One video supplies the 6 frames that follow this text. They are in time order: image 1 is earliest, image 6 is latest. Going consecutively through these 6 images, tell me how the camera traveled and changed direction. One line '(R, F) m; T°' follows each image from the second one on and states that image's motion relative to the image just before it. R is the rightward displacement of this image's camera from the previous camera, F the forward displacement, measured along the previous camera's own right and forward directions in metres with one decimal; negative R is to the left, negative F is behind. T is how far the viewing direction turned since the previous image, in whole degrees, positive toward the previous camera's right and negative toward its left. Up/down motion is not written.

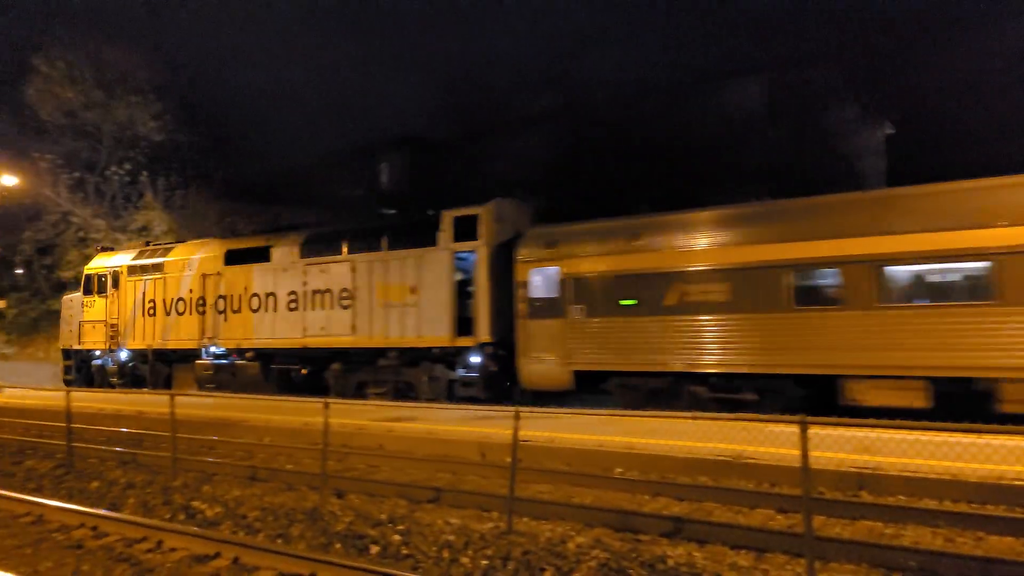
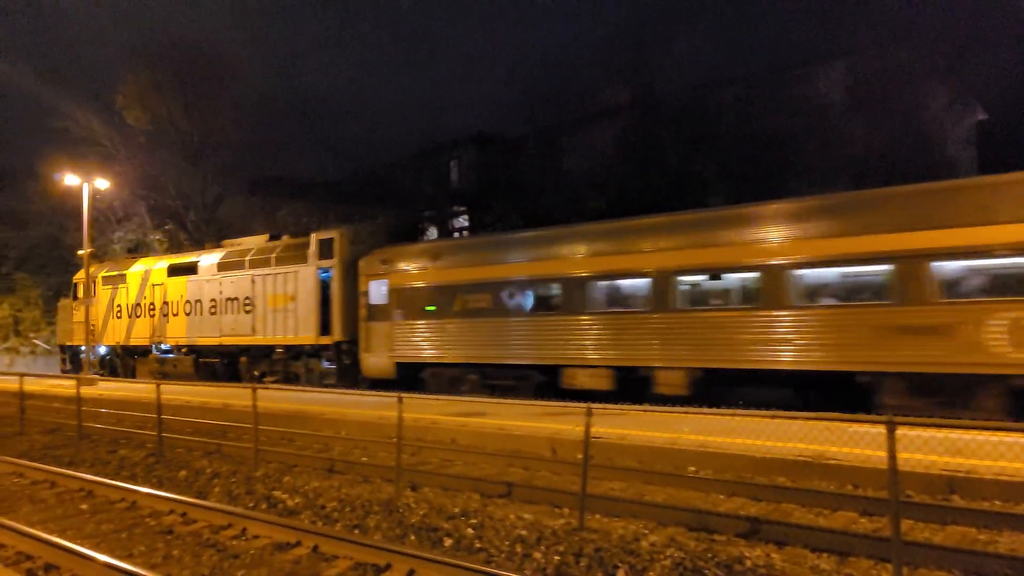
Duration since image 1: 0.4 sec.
(0.0, 0.0) m; -5°
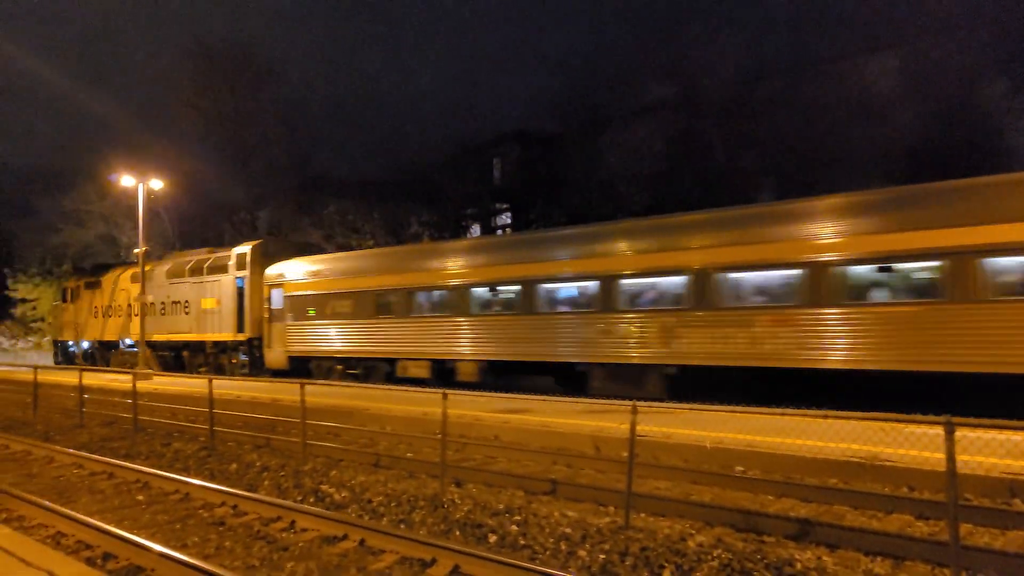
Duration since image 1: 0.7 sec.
(0.0, 0.0) m; -3°
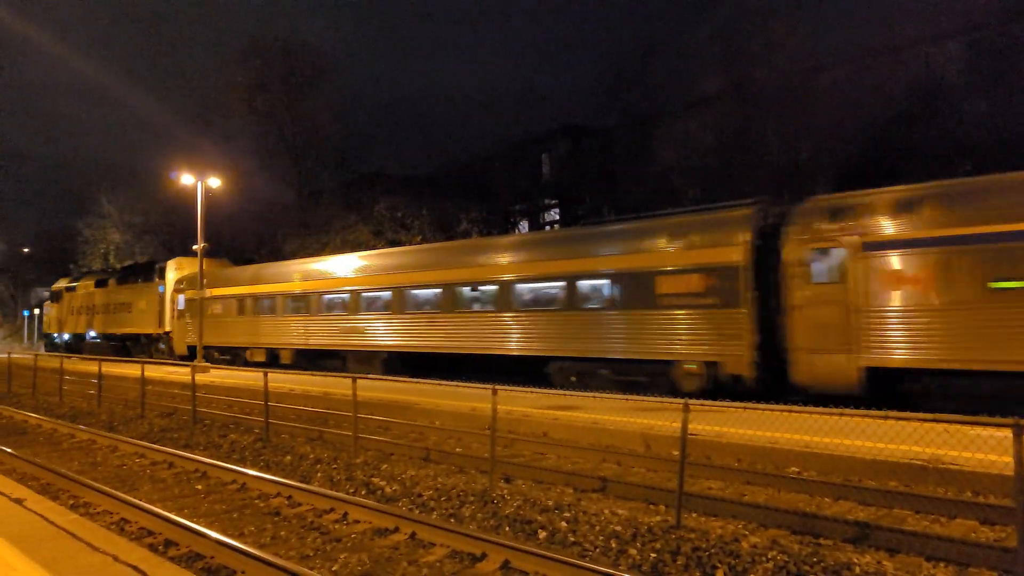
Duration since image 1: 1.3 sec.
(0.0, 0.0) m; -4°
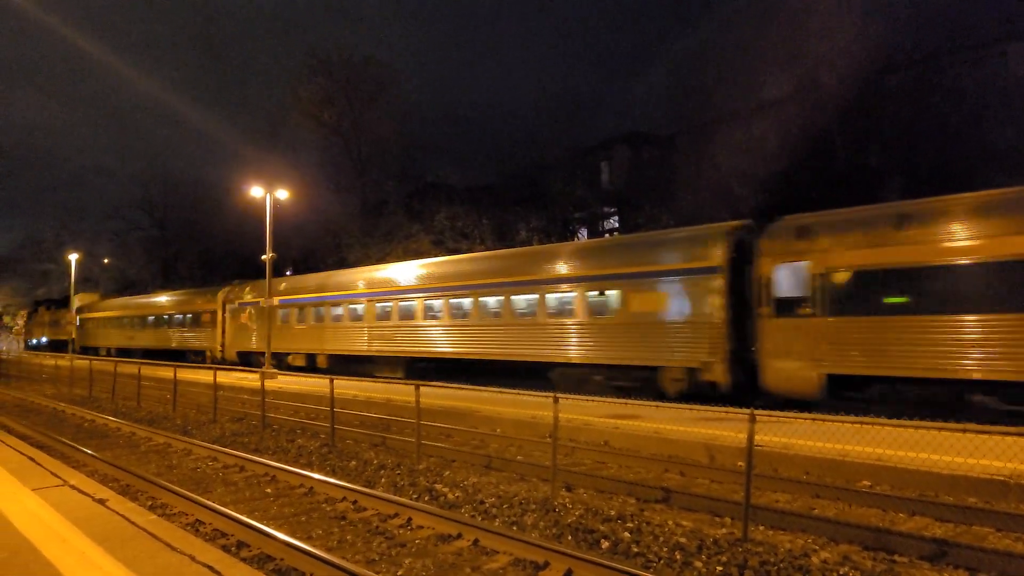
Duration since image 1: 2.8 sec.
(0.0, 0.0) m; -4°
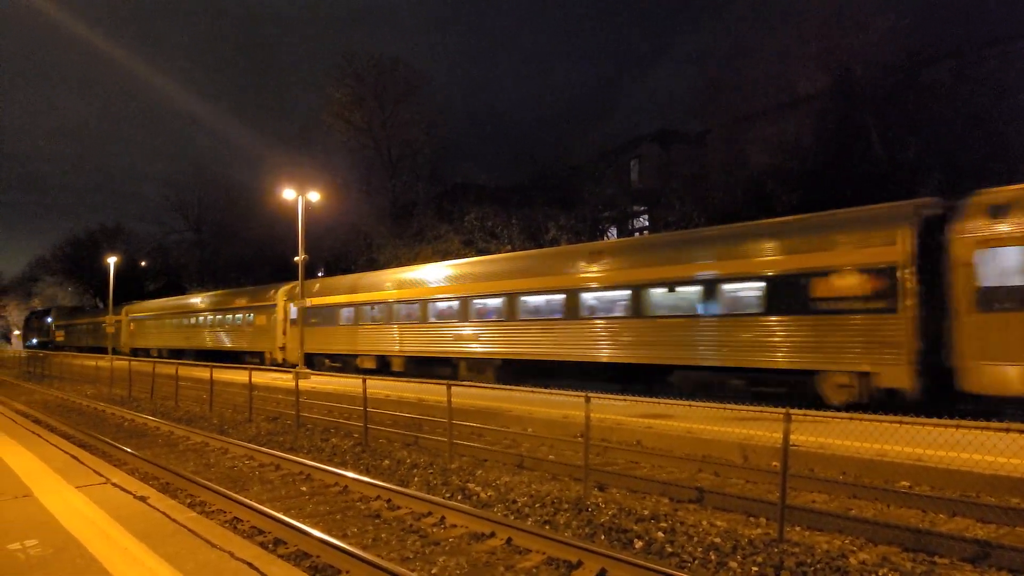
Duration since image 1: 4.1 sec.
(0.0, 0.0) m; -2°
